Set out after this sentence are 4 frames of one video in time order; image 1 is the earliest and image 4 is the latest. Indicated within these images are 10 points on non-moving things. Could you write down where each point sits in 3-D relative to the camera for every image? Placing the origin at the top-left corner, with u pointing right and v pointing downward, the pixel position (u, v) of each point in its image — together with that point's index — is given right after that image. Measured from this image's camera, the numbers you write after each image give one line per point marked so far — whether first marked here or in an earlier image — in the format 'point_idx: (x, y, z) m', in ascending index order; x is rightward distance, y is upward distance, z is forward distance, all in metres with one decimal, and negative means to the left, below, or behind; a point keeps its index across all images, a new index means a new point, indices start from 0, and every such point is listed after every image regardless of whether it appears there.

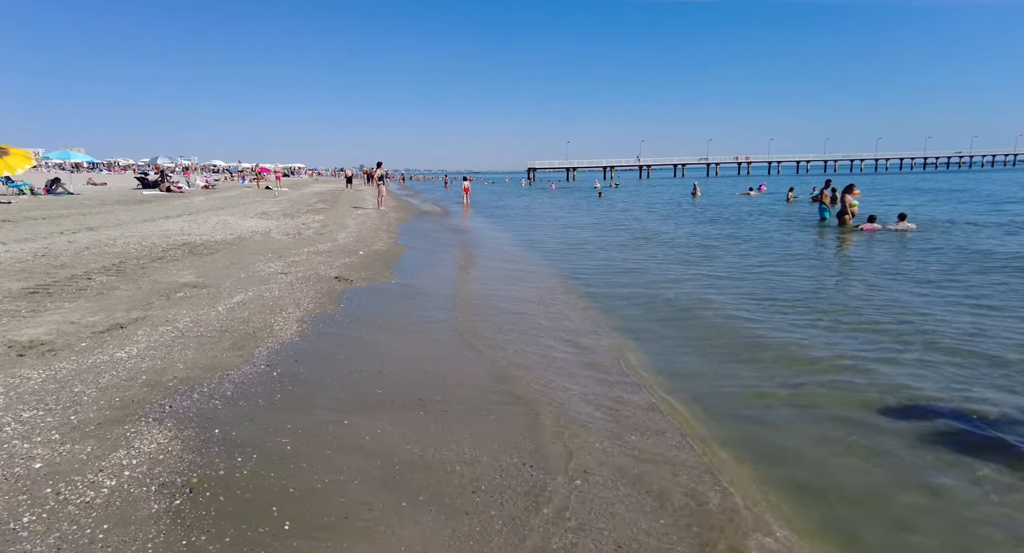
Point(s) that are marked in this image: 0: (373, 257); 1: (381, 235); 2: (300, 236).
0: (-2.9, +0.4, +13.1) m
1: (-3.6, +1.1, +17.3) m
2: (-5.3, +0.9, +15.5) m
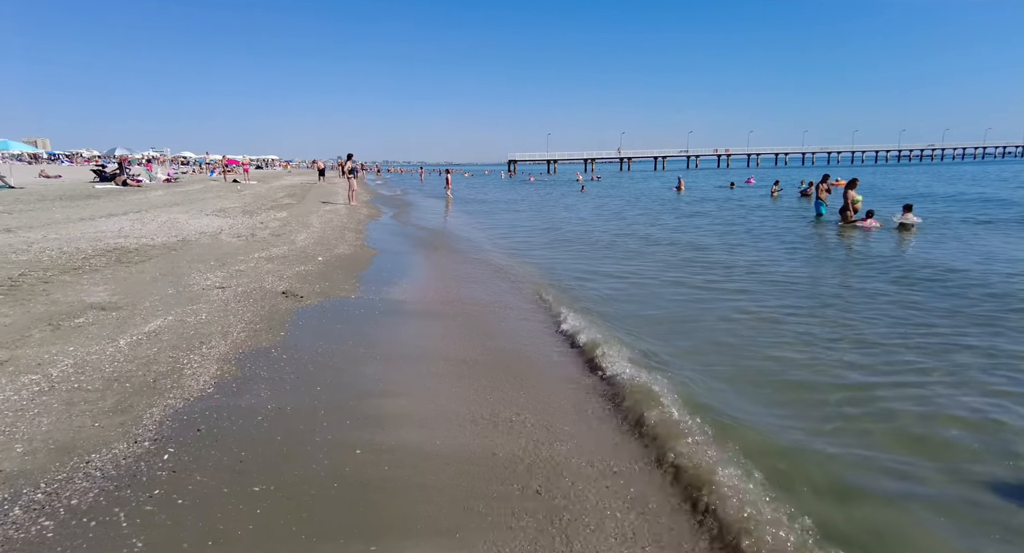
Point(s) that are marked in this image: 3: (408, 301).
0: (-3.3, +0.2, +11.5) m
1: (-4.1, +0.9, +15.6) m
2: (-5.7, +0.8, +13.8) m
3: (-1.4, -0.4, +9.2) m
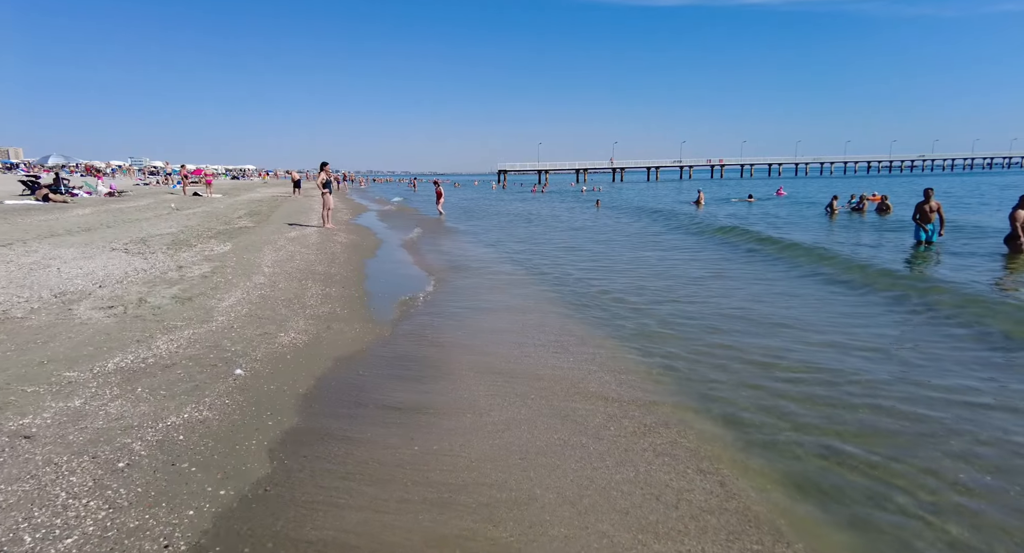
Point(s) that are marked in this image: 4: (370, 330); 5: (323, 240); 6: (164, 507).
0: (-2.2, -1.0, +5.4) m
1: (-3.1, -0.3, +9.6) m
2: (-4.6, -0.4, +7.7) m
3: (-0.3, -1.5, +3.2) m
4: (-1.8, -0.7, +8.0) m
5: (-5.1, +1.0, +17.2) m
6: (-2.0, -1.3, +3.5) m
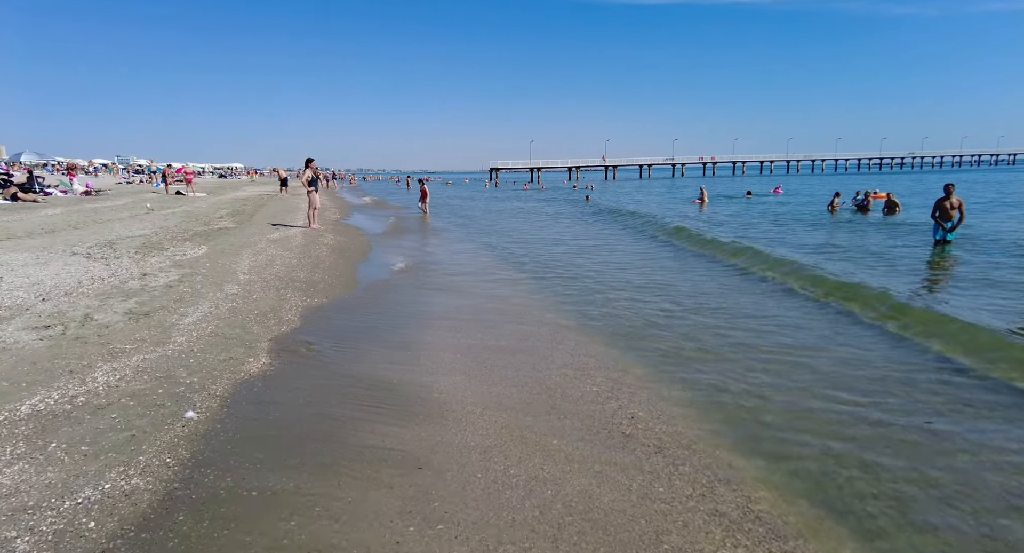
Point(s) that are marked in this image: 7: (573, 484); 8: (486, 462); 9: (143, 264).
0: (-2.0, -1.1, +4.2) m
1: (-3.0, -0.4, +8.4) m
2: (-4.5, -0.6, +6.5) m
3: (-0.1, -1.7, +2.0) m
4: (-1.7, -0.8, +6.9) m
5: (-5.1, +0.9, +15.9) m
6: (-1.8, -1.4, +2.3) m
7: (+0.4, -1.4, +4.3) m
8: (-0.2, -1.3, +4.5) m
9: (-6.8, +0.3, +11.6) m
